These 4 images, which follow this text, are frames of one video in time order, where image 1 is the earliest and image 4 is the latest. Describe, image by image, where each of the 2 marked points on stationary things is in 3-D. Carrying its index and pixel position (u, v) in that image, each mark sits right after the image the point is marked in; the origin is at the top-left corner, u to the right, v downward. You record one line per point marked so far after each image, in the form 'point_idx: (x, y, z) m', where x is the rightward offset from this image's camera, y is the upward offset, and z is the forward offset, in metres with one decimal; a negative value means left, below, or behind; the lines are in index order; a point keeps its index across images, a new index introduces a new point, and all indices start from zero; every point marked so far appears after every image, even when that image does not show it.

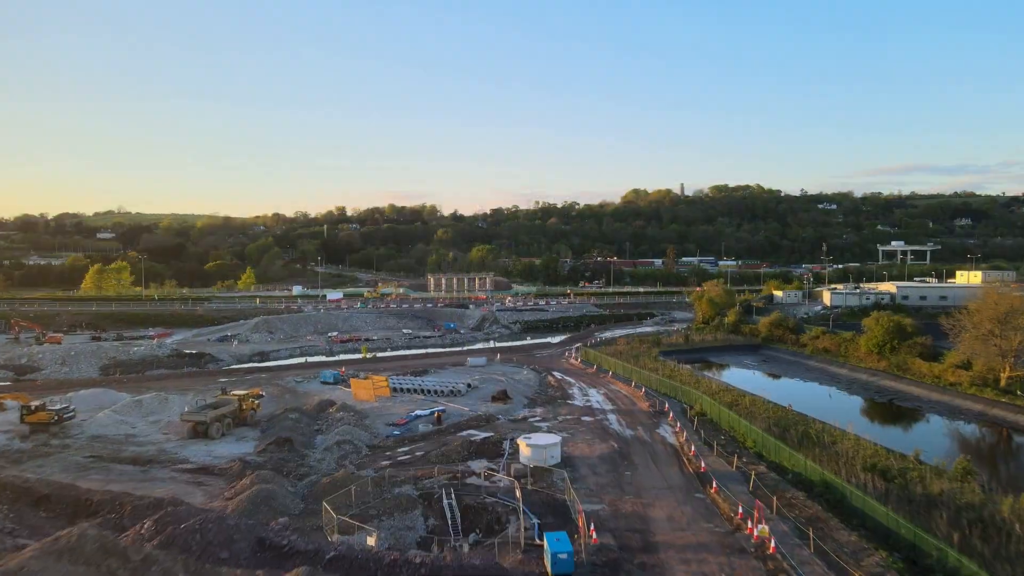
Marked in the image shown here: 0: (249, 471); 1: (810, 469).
0: (-7.9, -5.5, +19.8) m
1: (+8.7, -5.3, +19.1) m
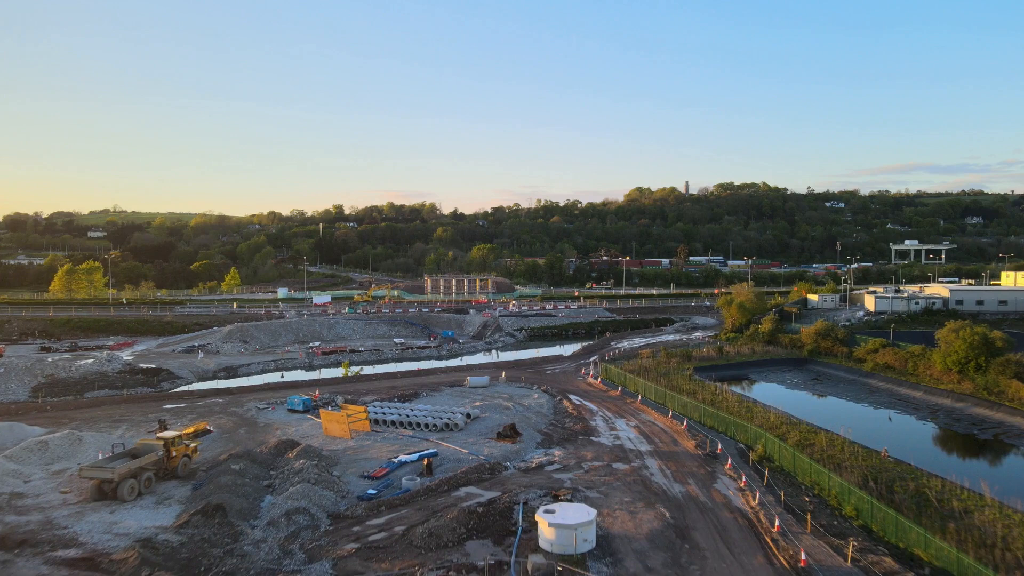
0: (-7.6, -5.8, +13.7) m
1: (+9.0, -5.6, +13.0) m
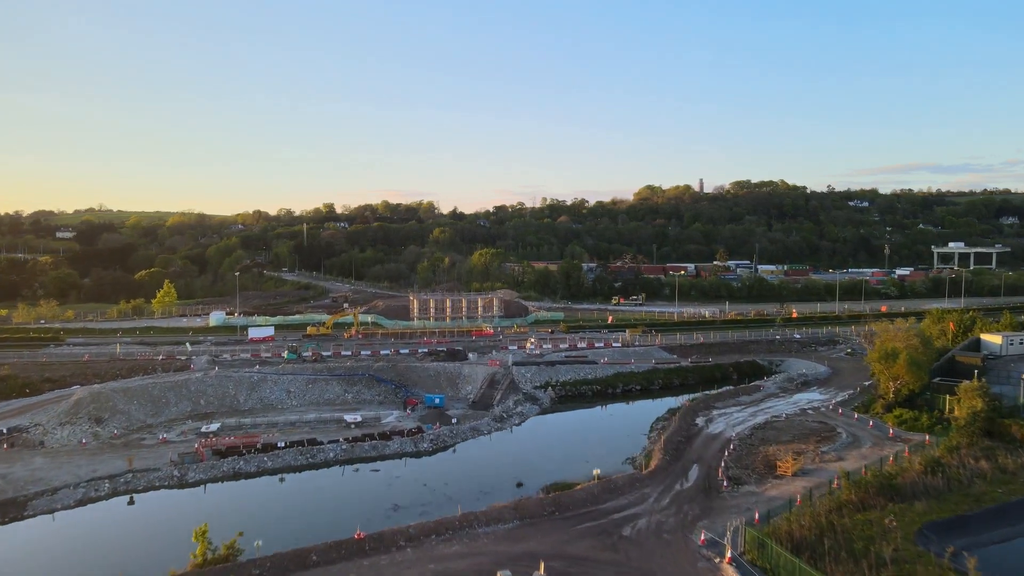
0: (-6.5, -7.8, -4.7) m
1: (+10.1, -7.5, -5.4) m
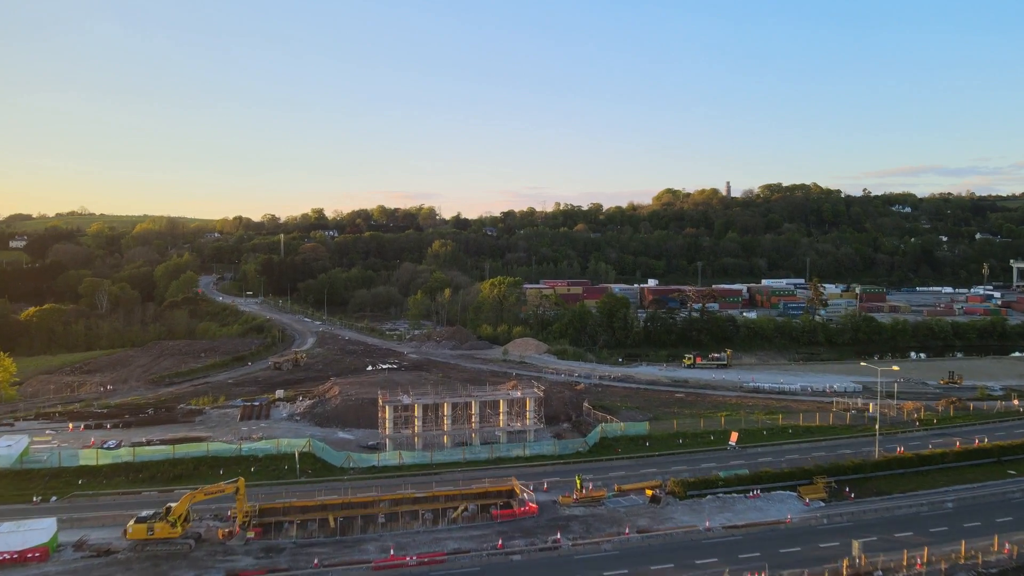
0: (-4.4, -12.2, -29.9) m
1: (+12.2, -11.9, -30.7) m
